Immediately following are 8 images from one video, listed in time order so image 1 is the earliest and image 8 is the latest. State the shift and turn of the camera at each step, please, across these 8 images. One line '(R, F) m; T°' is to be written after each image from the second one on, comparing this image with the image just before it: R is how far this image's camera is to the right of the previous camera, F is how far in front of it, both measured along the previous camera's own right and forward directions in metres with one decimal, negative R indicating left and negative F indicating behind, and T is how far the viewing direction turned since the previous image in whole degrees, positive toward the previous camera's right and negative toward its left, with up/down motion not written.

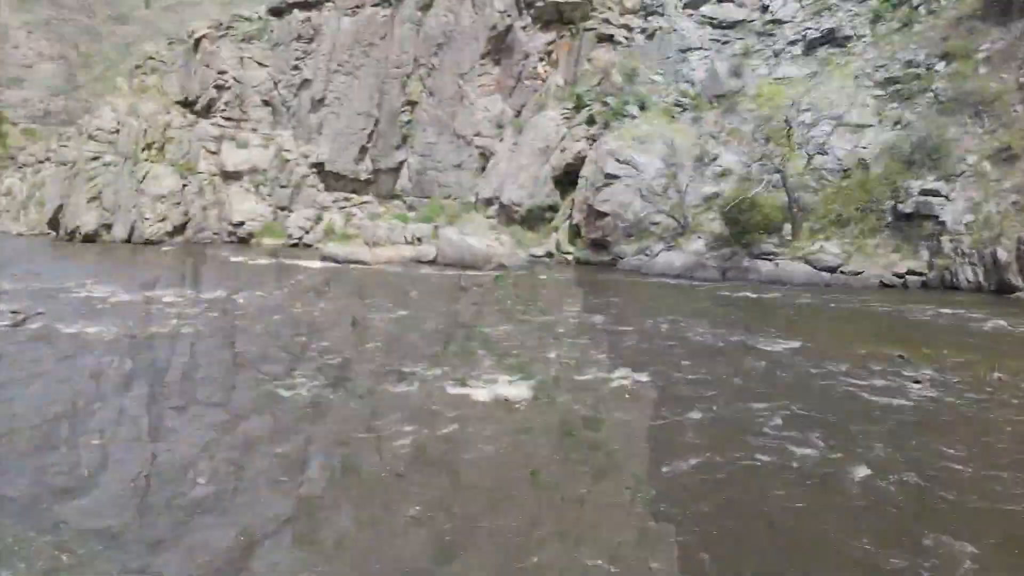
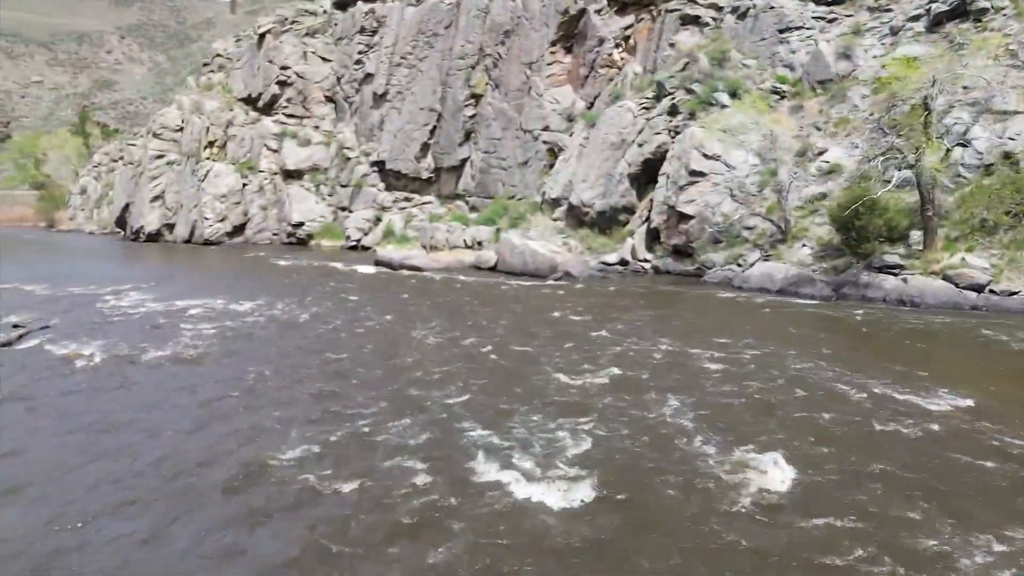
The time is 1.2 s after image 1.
(0.0, +3.0) m; -6°
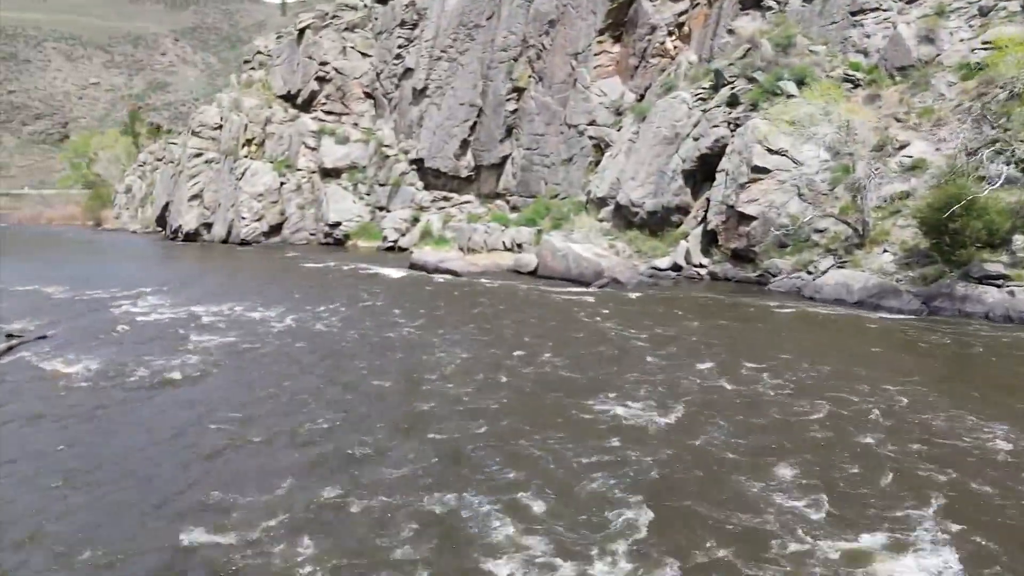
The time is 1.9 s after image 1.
(+0.1, +1.9) m; -4°
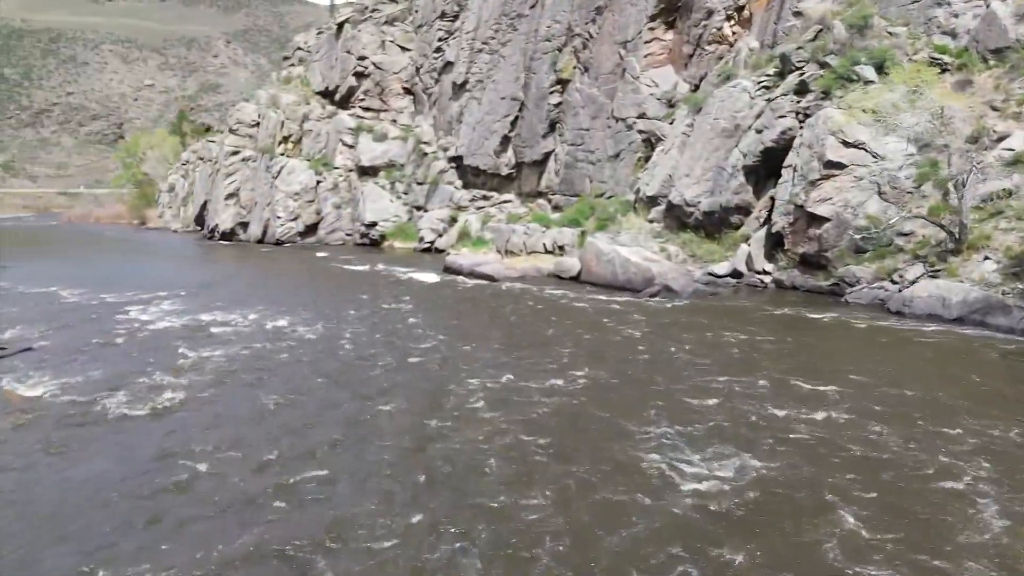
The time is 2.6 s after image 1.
(+0.1, +2.0) m; -4°
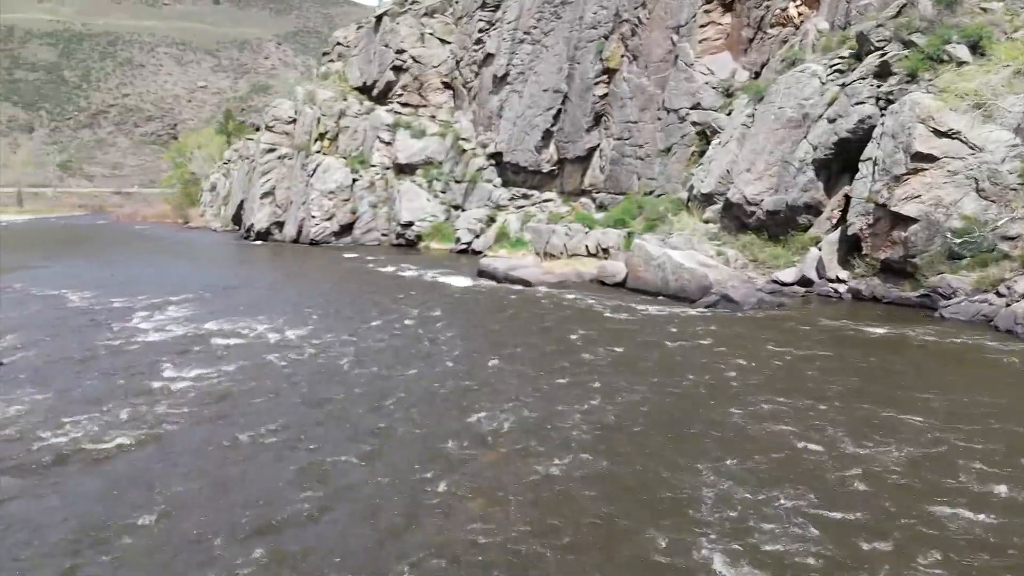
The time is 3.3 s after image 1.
(+0.2, +2.0) m; -4°
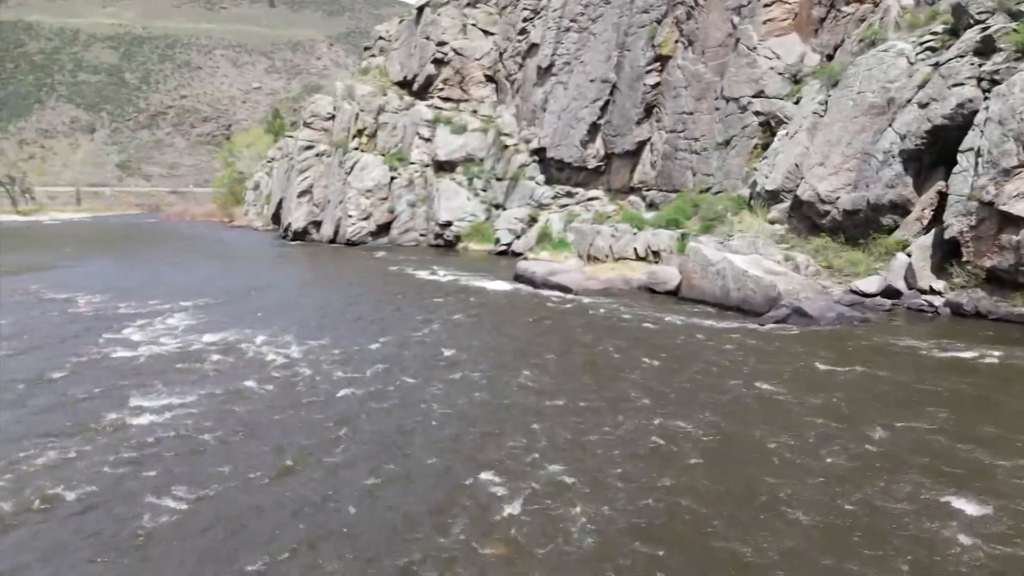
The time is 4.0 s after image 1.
(+0.2, +2.0) m; -4°
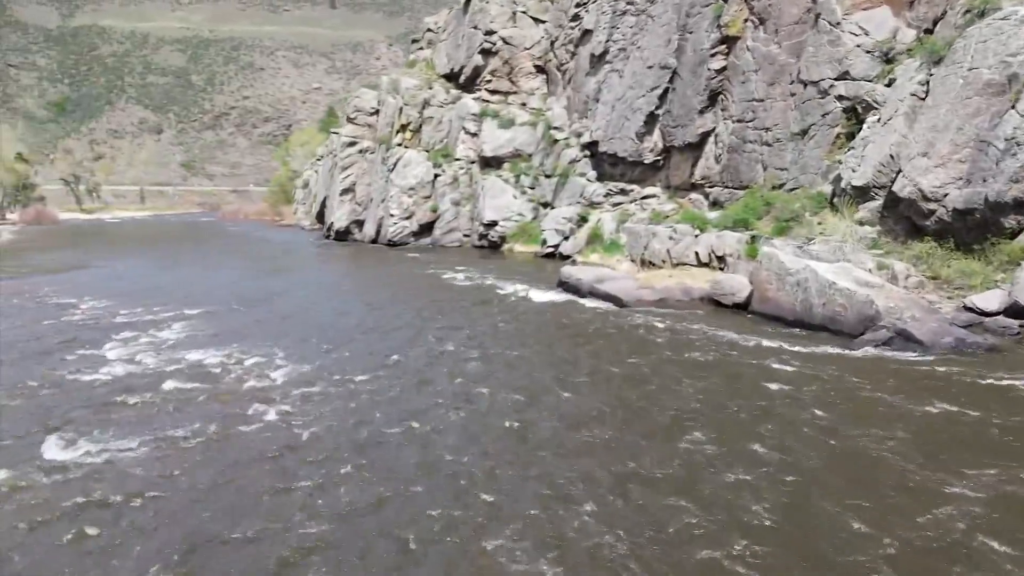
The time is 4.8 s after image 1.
(+0.3, +2.3) m; -4°
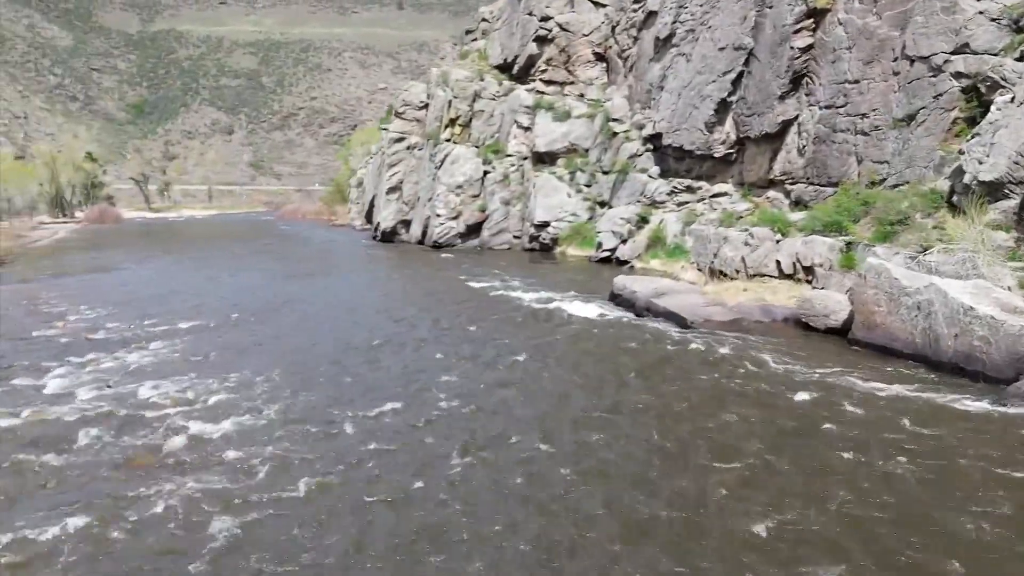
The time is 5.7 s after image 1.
(+0.4, +2.6) m; -5°
